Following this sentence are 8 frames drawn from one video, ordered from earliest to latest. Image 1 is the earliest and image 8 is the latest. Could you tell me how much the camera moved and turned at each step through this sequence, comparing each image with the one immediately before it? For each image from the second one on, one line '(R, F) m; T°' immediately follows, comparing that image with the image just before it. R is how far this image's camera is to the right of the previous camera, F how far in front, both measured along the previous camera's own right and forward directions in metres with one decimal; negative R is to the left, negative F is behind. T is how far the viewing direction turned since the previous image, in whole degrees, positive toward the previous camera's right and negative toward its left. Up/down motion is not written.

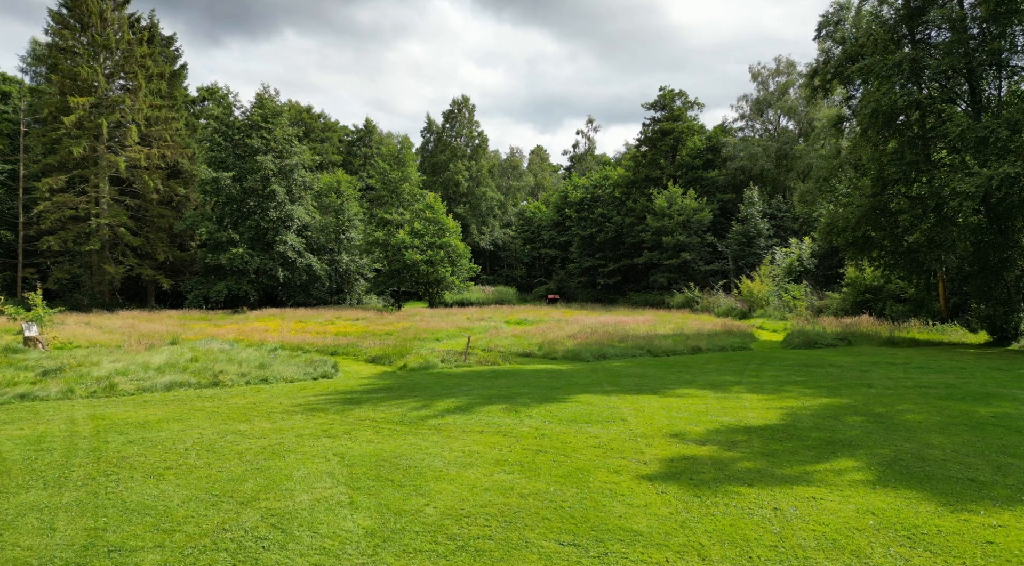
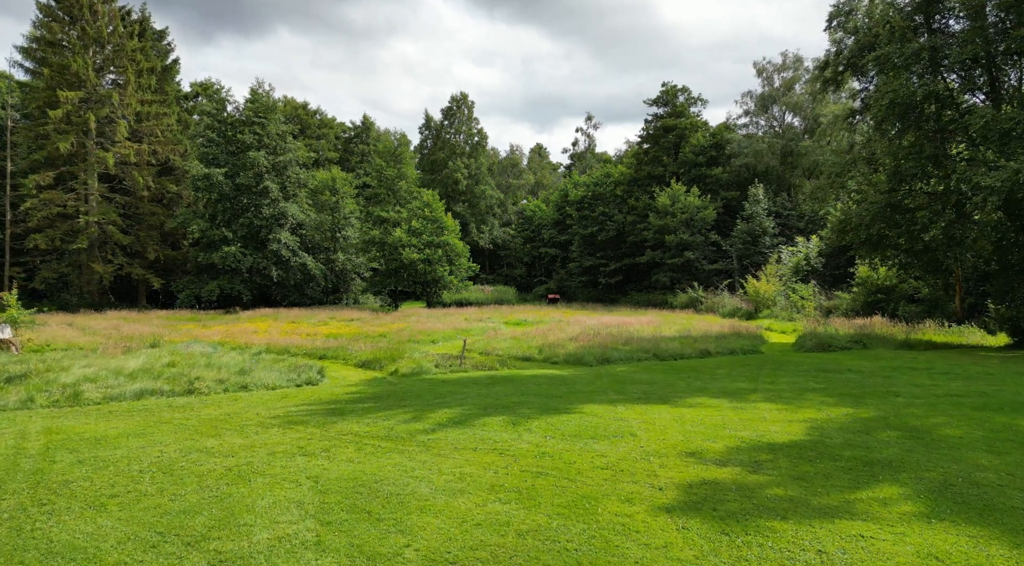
(0.0, +1.1) m; 0°
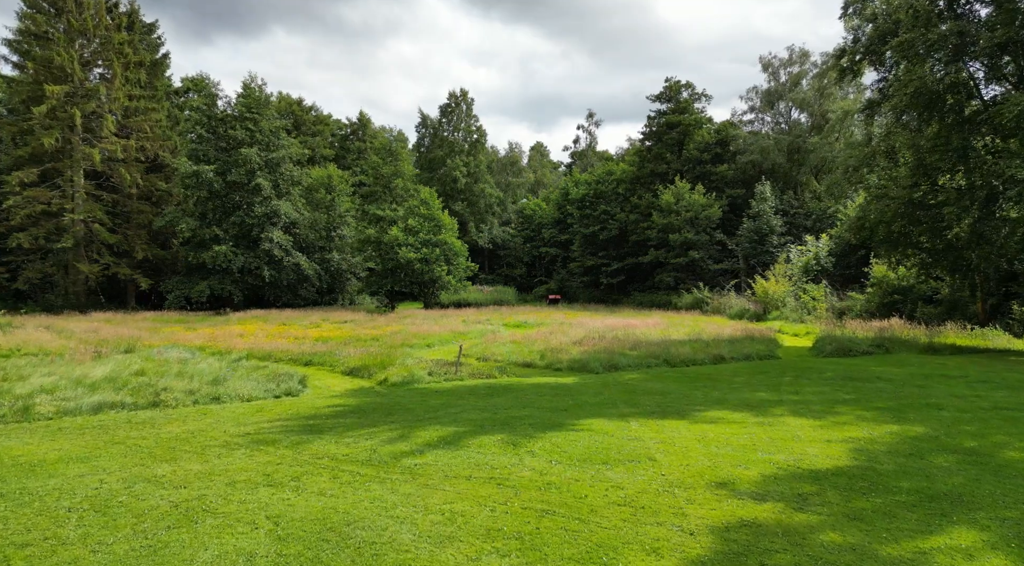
(0.0, +1.3) m; 0°
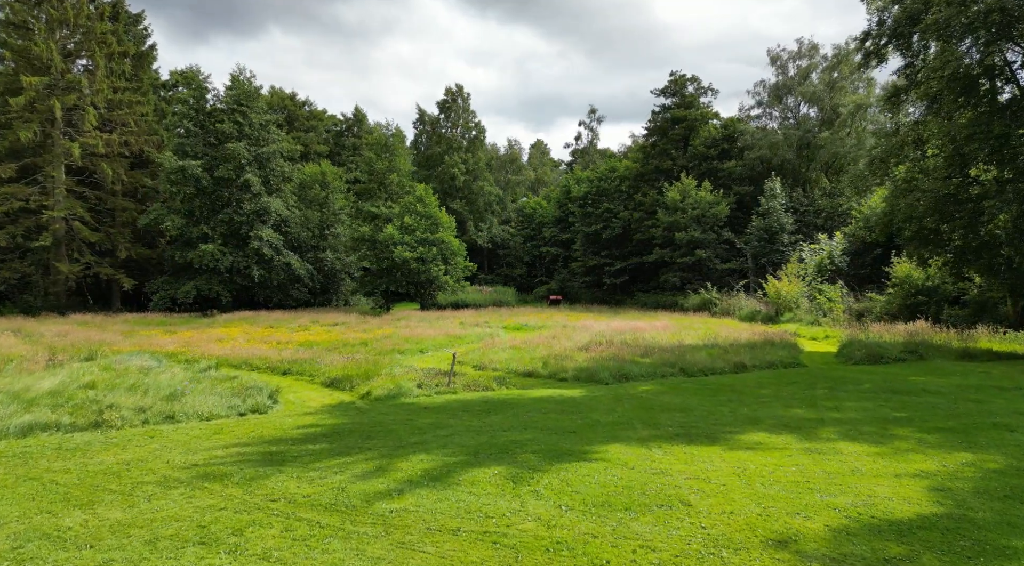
(0.0, +1.7) m; 0°
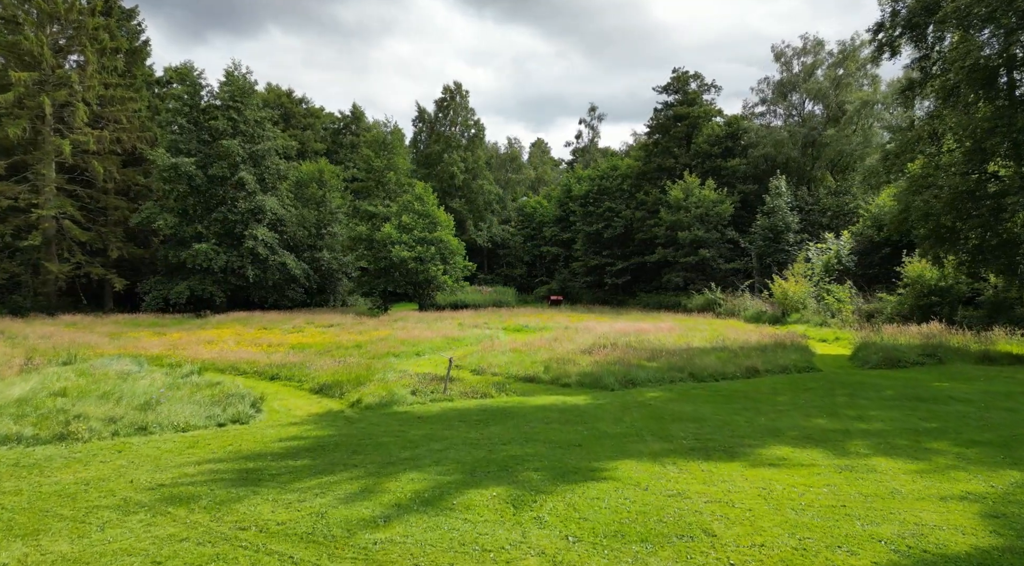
(0.0, +0.8) m; 0°
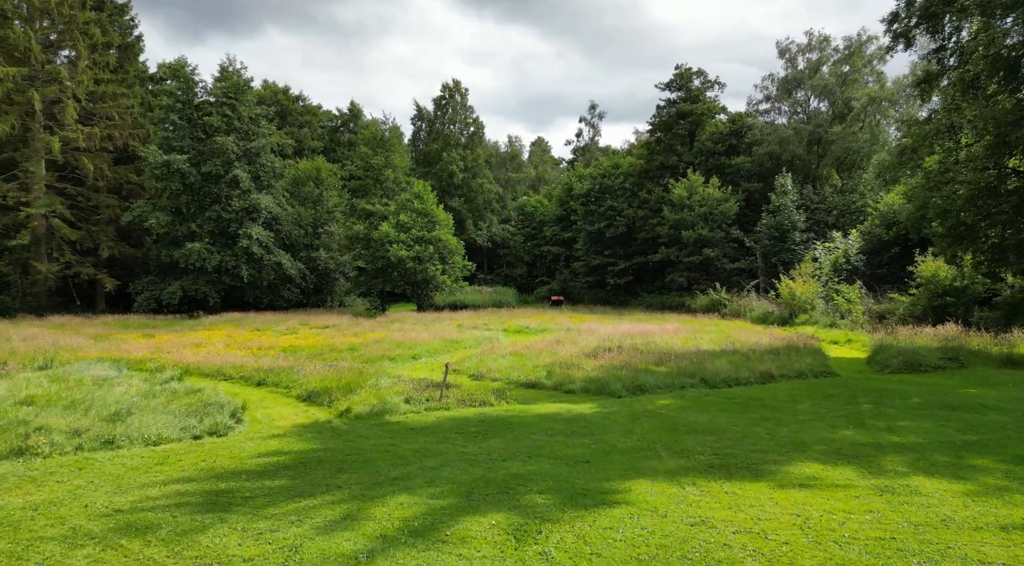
(0.0, +0.9) m; 0°
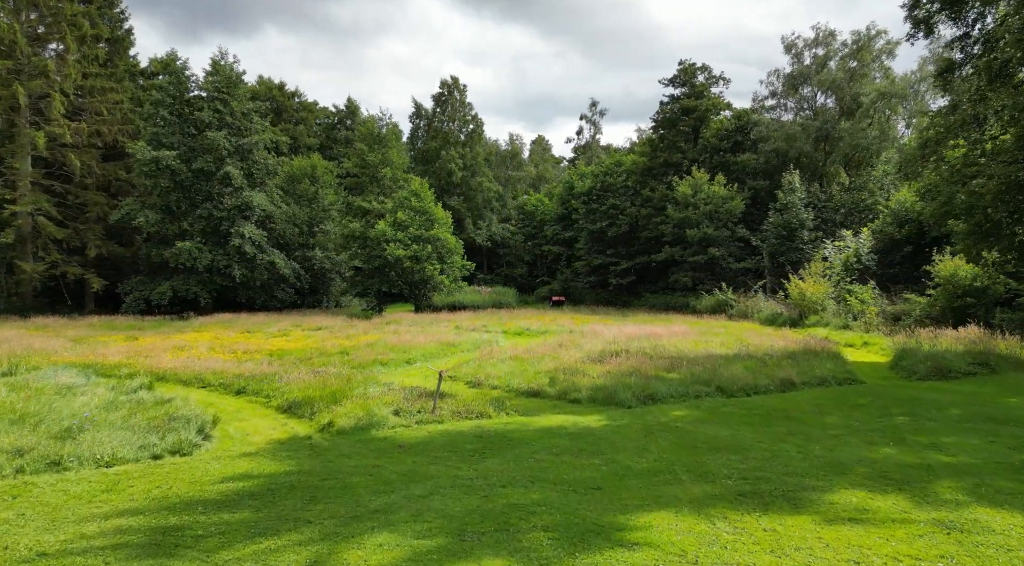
(0.0, +1.1) m; 0°
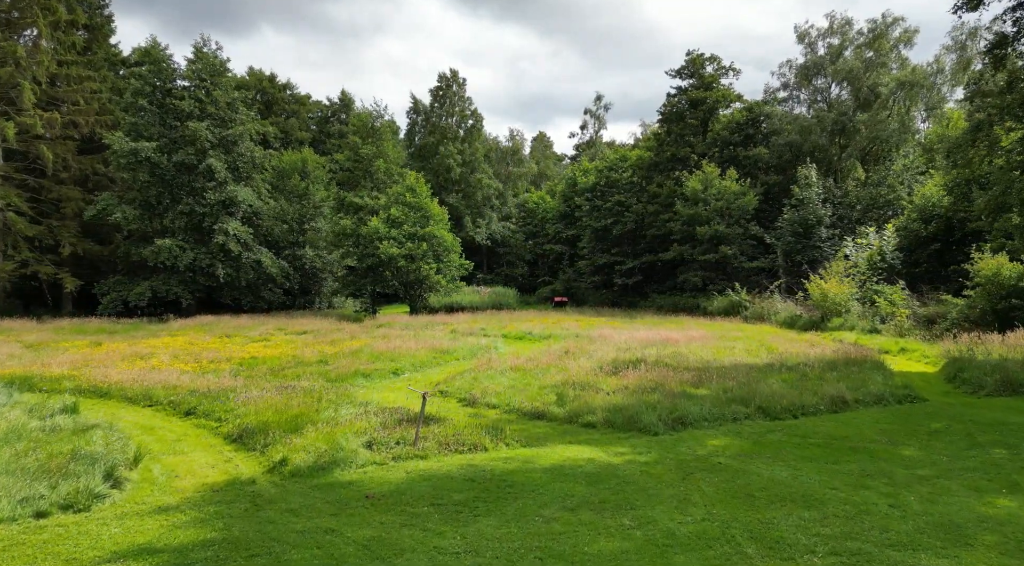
(0.0, +2.1) m; 0°
